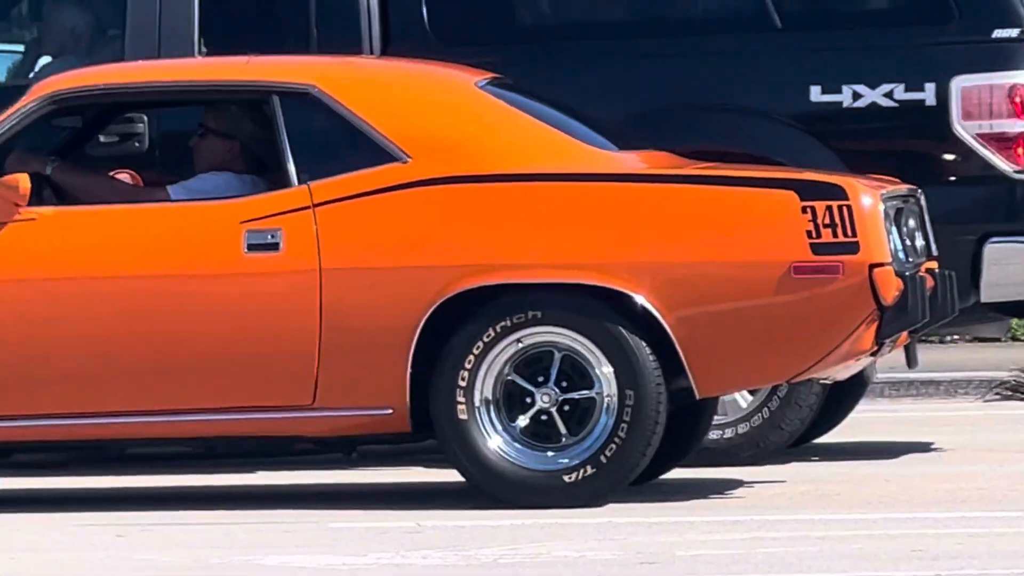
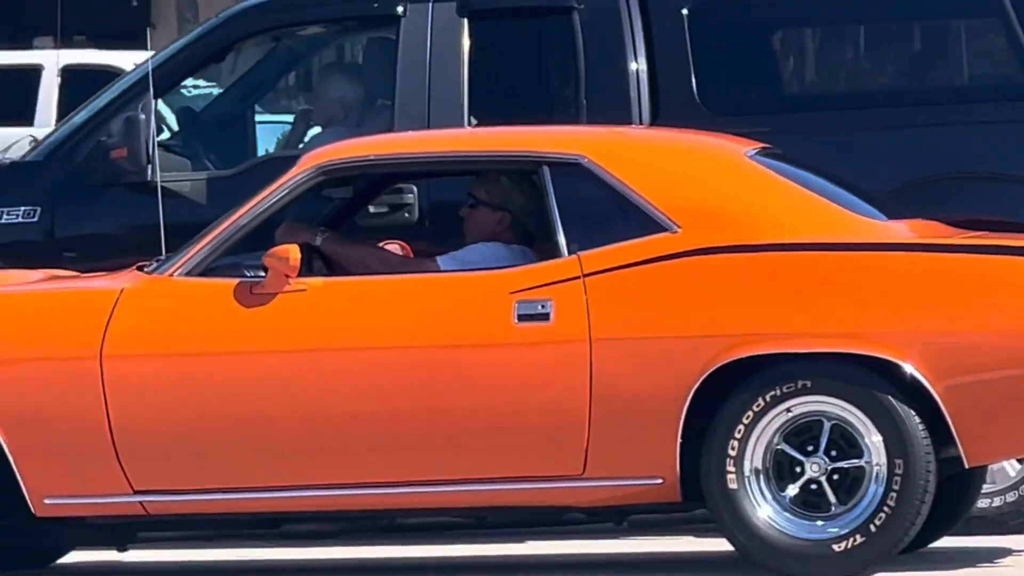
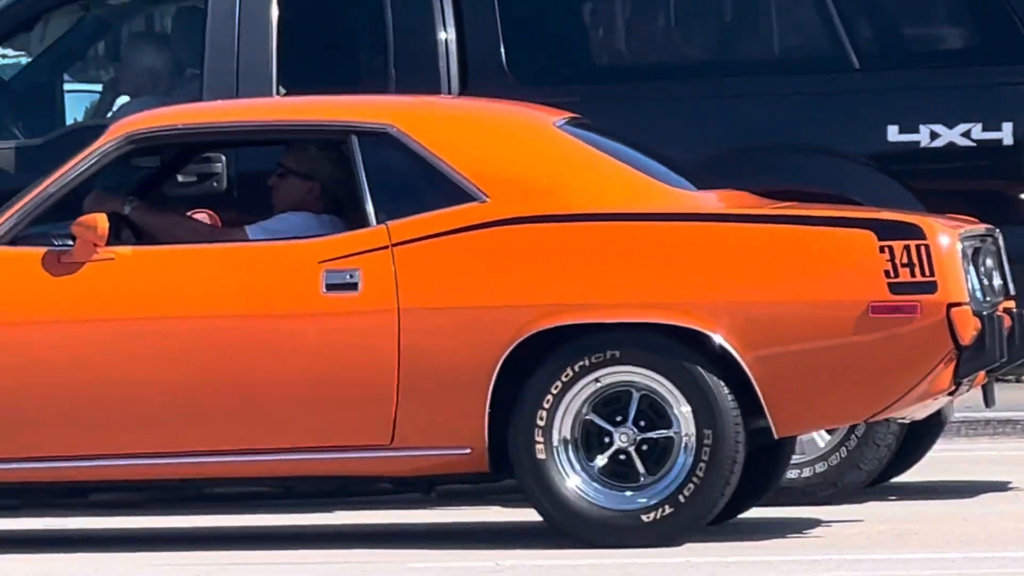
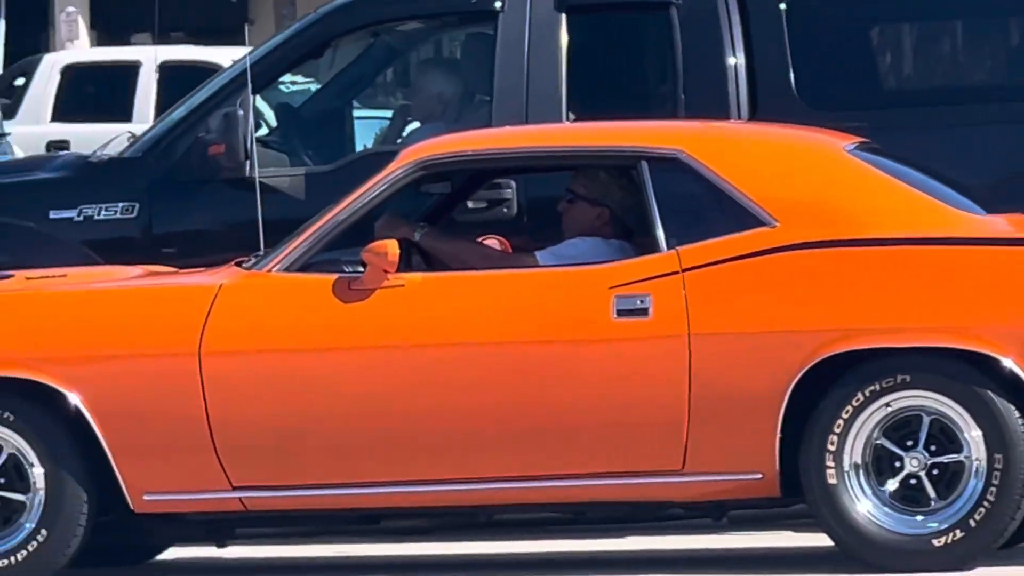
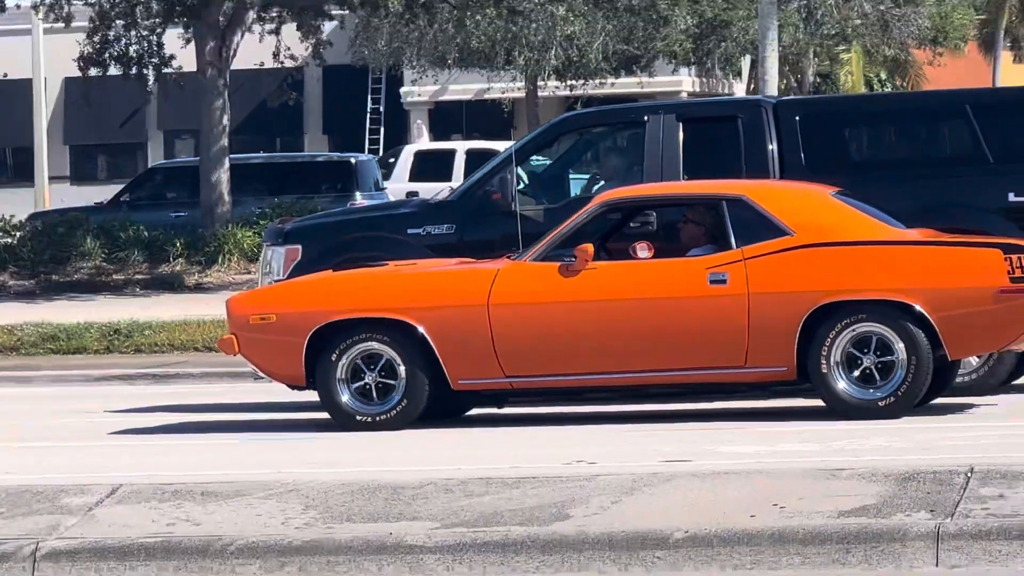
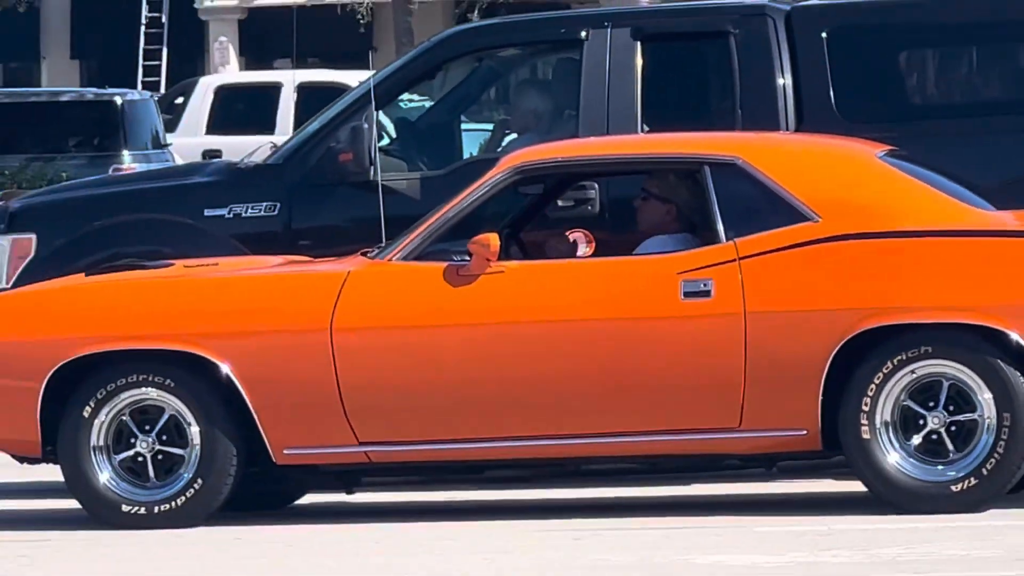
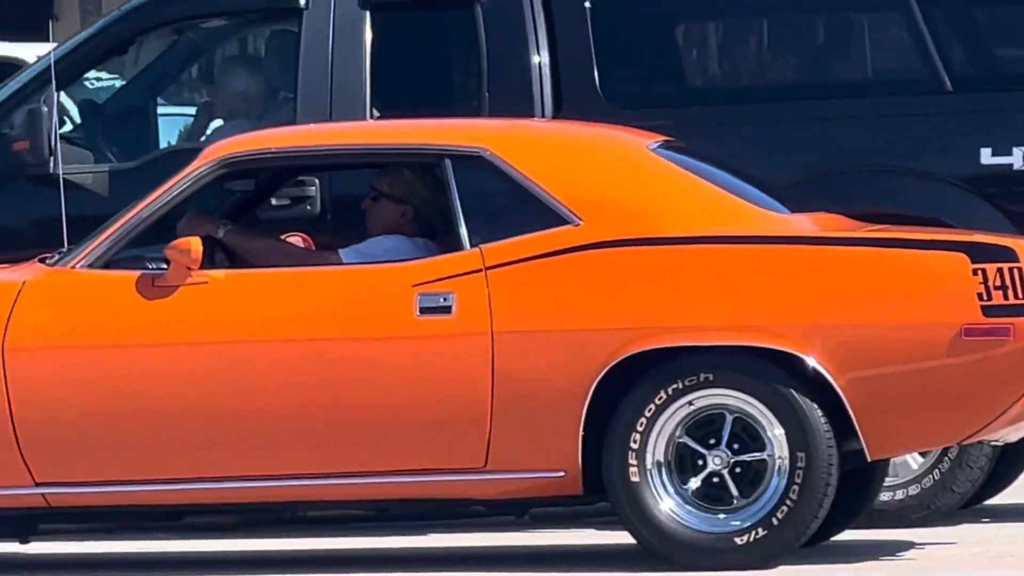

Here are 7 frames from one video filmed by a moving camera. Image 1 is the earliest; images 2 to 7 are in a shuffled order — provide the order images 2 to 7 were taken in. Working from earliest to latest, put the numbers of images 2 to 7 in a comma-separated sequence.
3, 7, 2, 4, 6, 5
